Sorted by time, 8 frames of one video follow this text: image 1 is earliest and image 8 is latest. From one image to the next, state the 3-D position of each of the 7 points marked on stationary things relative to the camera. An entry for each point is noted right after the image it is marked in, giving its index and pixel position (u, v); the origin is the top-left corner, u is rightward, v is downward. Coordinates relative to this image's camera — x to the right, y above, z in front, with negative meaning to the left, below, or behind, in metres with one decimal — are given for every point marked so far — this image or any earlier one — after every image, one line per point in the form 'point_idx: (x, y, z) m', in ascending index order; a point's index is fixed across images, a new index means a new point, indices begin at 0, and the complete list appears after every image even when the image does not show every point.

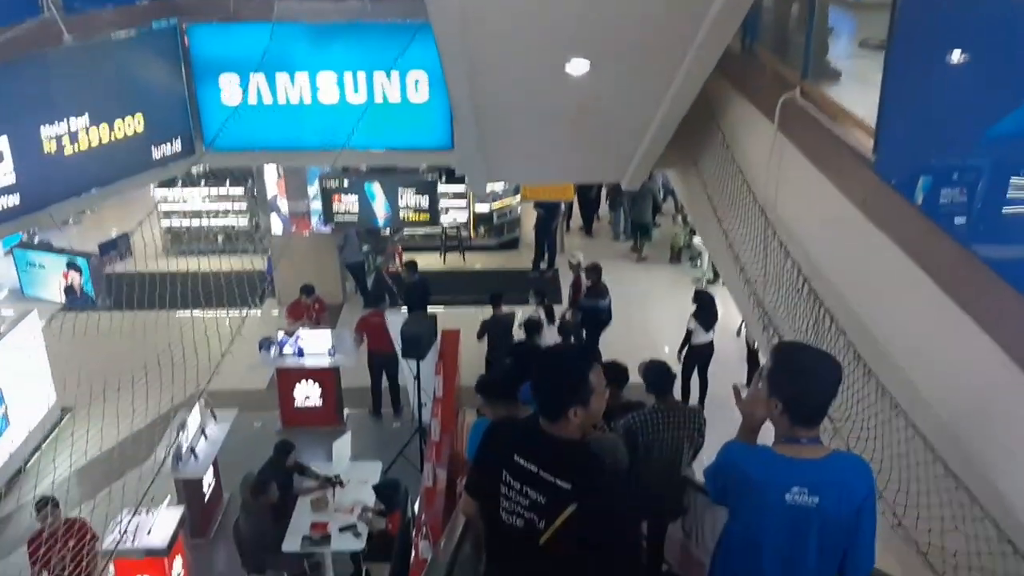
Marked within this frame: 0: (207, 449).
0: (-2.4, -1.3, +7.3) m
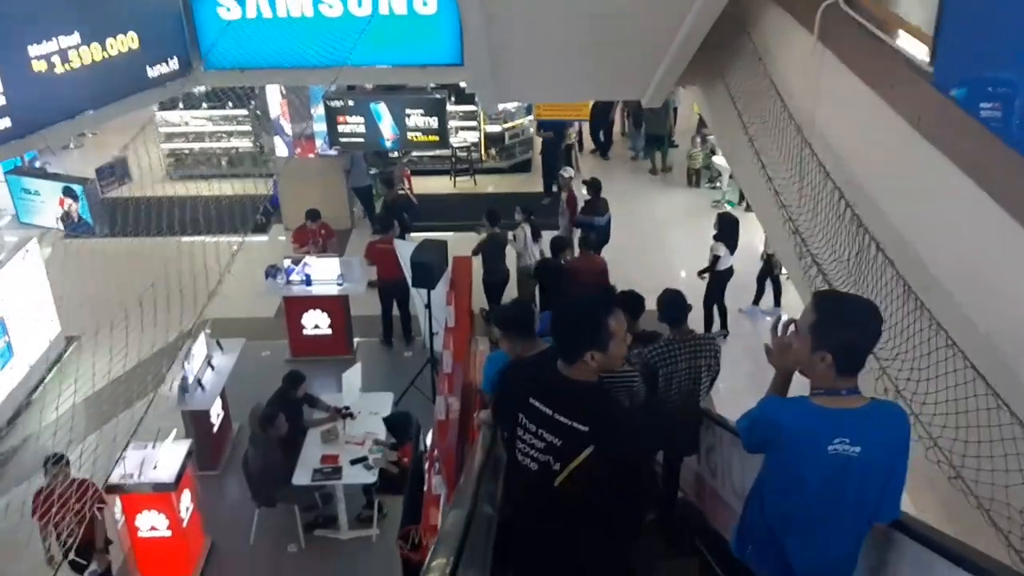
0: (-2.3, -0.7, +7.1) m
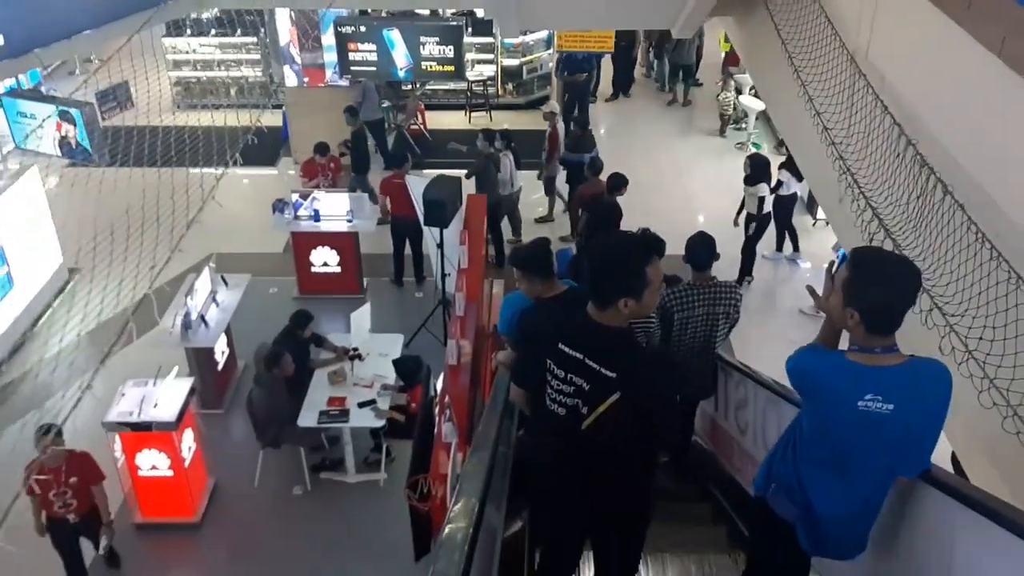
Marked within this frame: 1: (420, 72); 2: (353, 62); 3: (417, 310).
0: (-2.2, -0.2, +6.9) m
1: (-1.0, +2.4, +10.0) m
2: (-1.7, +2.5, +10.0) m
3: (-0.8, -0.2, +8.1) m
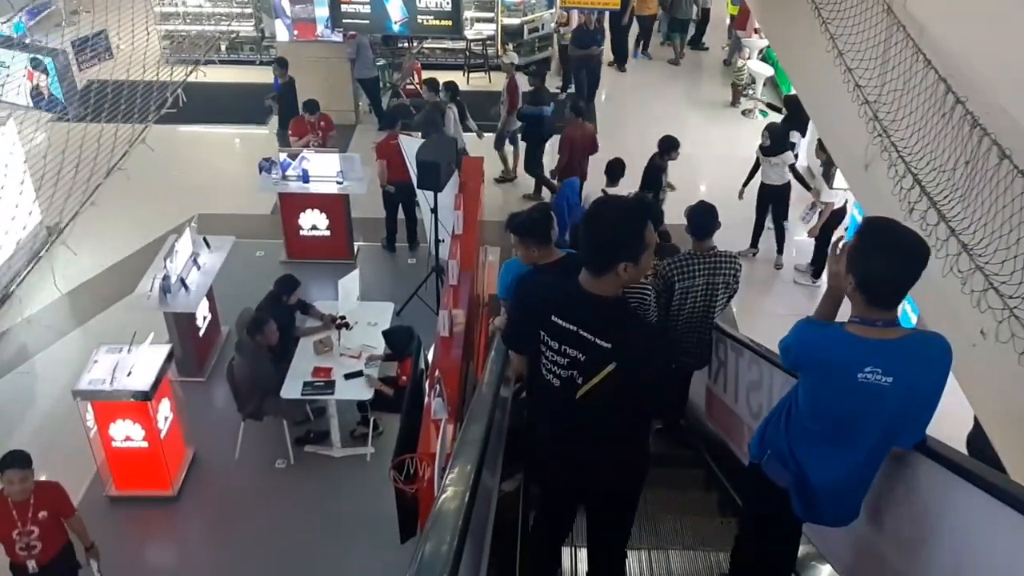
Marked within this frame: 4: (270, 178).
0: (-2.2, +0.1, +6.6) m
1: (-1.0, +2.8, +9.6) m
2: (-1.7, +2.8, +9.6) m
3: (-0.9, +0.1, +7.7) m
4: (-2.0, +0.9, +7.8) m
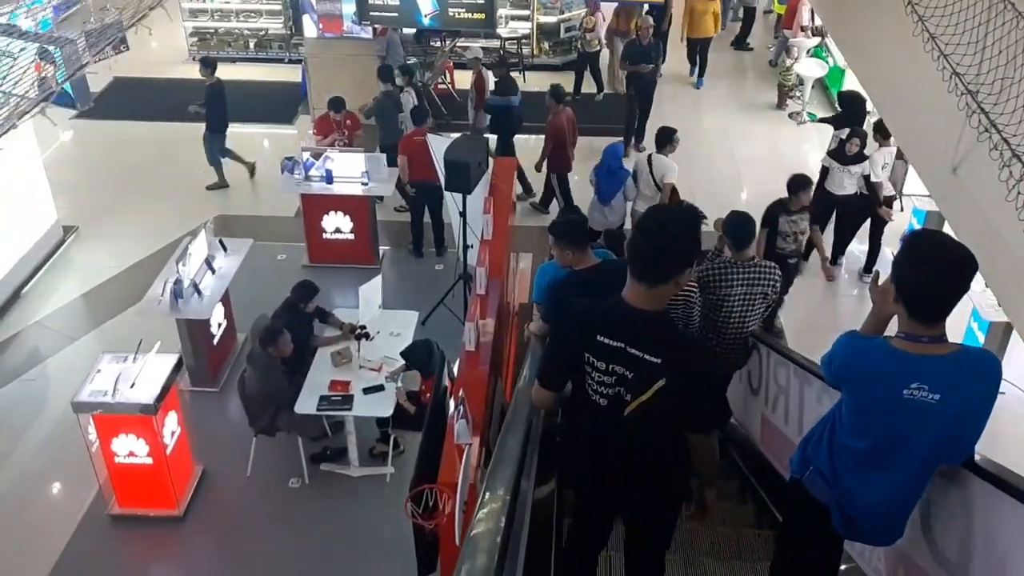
0: (-2.0, 0.0, +6.2) m
1: (-0.7, +2.7, +9.2) m
2: (-1.4, +2.8, +9.2) m
3: (-0.6, 0.0, +7.3) m
4: (-1.8, +0.9, +7.4) m
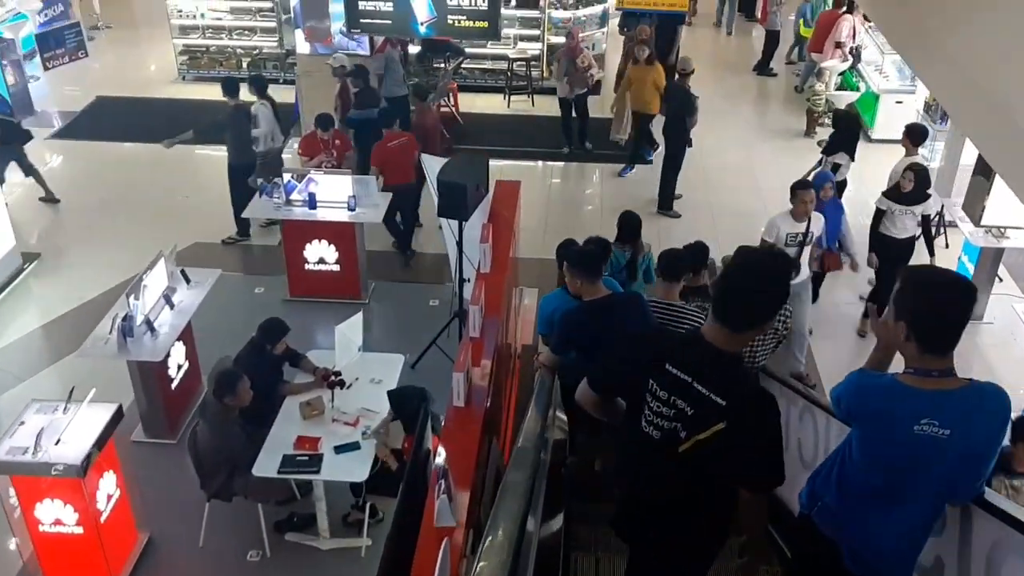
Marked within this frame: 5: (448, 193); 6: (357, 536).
0: (-2.0, -0.2, +5.4) m
1: (-0.6, +2.3, +8.5) m
2: (-1.3, +2.4, +8.5) m
3: (-0.6, -0.2, +6.6) m
4: (-1.7, +0.6, +6.6) m
5: (-0.4, +0.6, +5.4) m
6: (-0.8, -1.3, +4.9) m
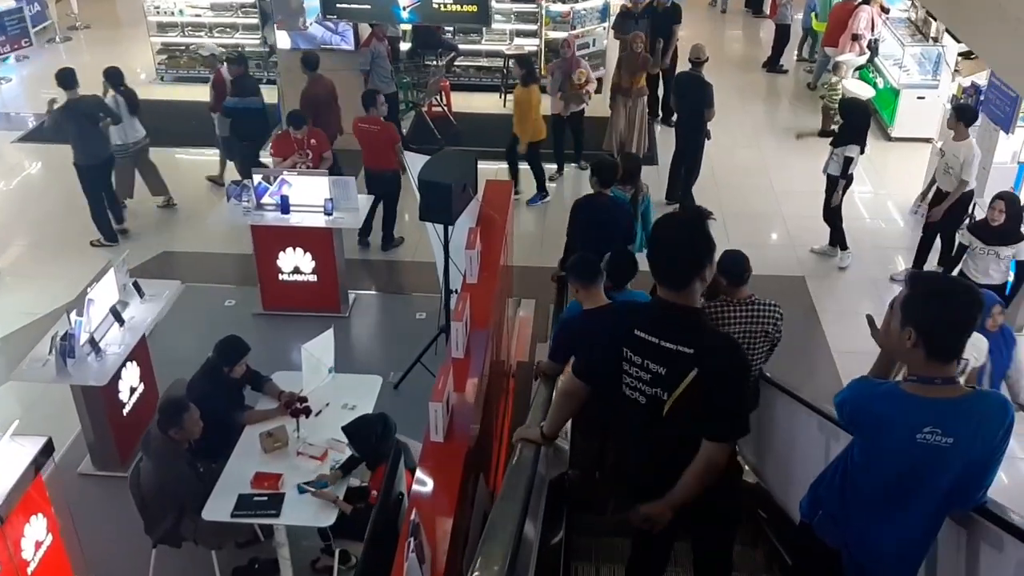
0: (-2.0, -0.3, +4.8) m
1: (-0.6, +2.2, +8.0) m
2: (-1.3, +2.3, +8.0) m
3: (-0.6, -0.3, +6.0) m
4: (-1.8, +0.5, +6.1) m
5: (-0.4, +0.5, +4.8) m
6: (-0.9, -1.4, +4.3) m
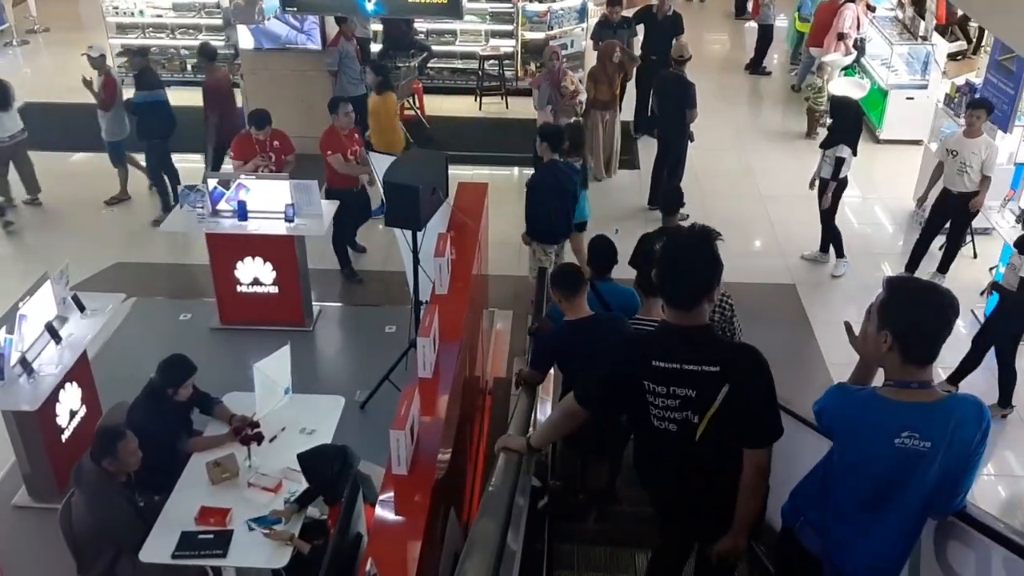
0: (-2.2, -0.3, +4.4) m
1: (-0.8, +2.2, +7.6) m
2: (-1.5, +2.2, +7.6) m
3: (-0.8, -0.4, +5.6) m
4: (-1.9, +0.5, +5.7) m
5: (-0.6, +0.4, +4.4) m
6: (-1.0, -1.4, +3.9) m
